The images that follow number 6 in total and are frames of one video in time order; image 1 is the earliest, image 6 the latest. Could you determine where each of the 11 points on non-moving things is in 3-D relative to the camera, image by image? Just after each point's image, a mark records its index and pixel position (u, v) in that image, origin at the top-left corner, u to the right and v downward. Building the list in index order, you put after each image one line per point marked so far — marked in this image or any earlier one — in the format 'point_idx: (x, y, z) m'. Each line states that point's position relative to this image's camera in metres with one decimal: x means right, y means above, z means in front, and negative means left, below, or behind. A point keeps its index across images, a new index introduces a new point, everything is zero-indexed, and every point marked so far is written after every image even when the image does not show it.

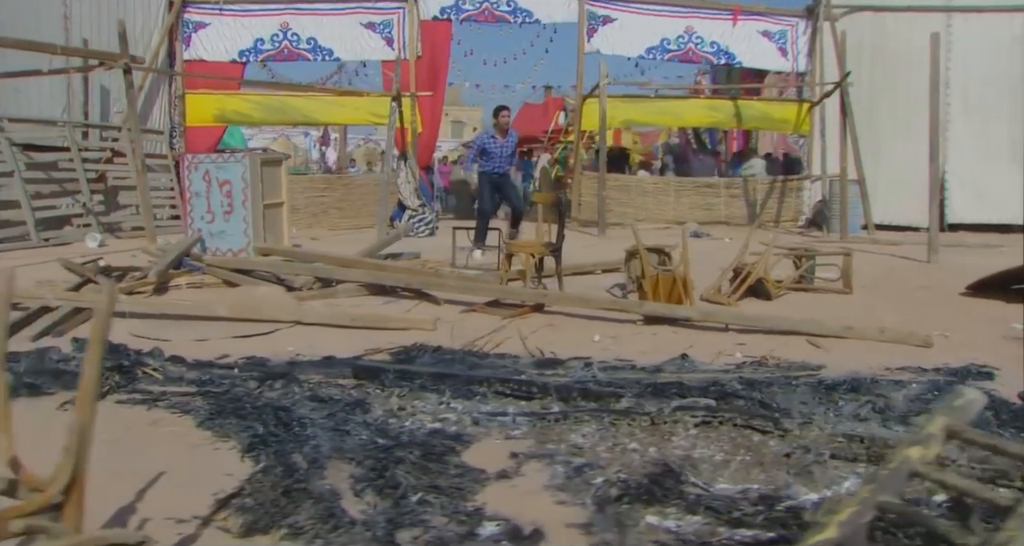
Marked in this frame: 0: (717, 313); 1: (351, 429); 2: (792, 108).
0: (+1.5, -0.3, +6.5) m
1: (-0.8, -0.7, +4.0) m
2: (+5.7, +3.4, +17.5) m
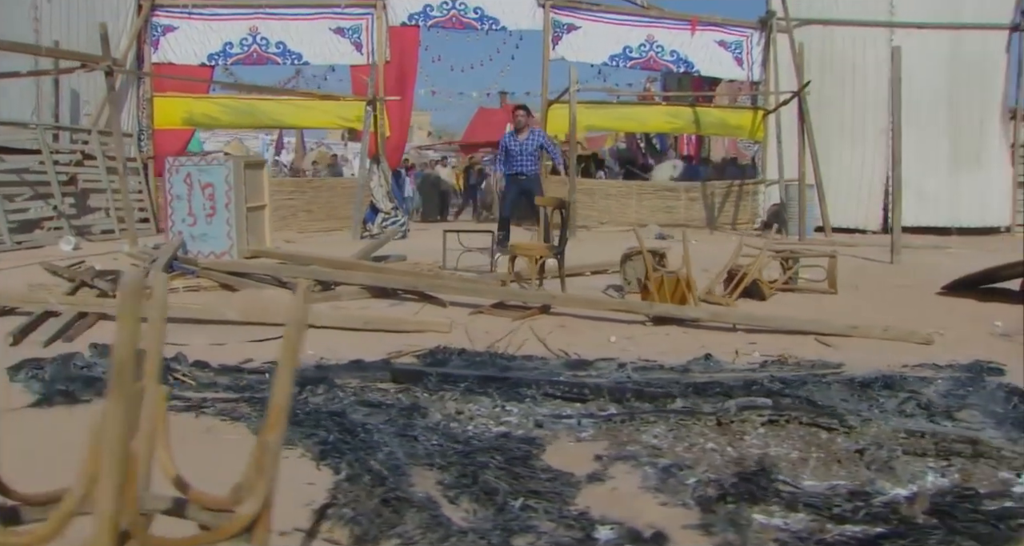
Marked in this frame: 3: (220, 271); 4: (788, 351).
0: (+1.7, -0.3, +6.6) m
1: (-0.4, -0.8, +4.0) m
2: (+5.0, +3.4, +17.9) m
3: (-3.0, 0.0, +8.8) m
4: (+2.0, -0.6, +6.1) m
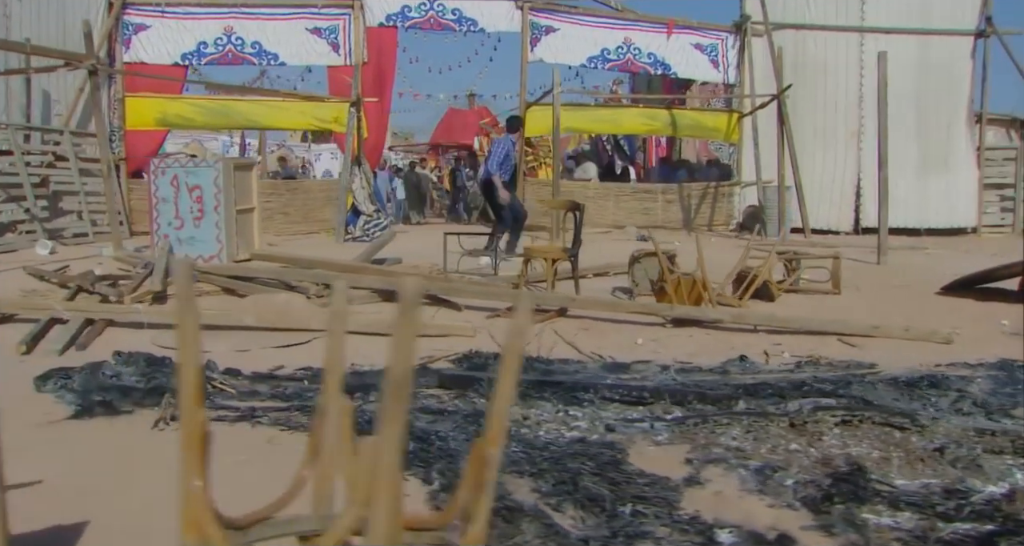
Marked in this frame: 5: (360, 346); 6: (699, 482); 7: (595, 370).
0: (+1.9, -0.3, +6.7) m
1: (-0.1, -0.8, +3.9) m
2: (+4.5, +3.3, +18.2) m
3: (-3.0, 0.0, +8.6) m
4: (+2.2, -0.6, +6.2) m
5: (-1.1, -0.5, +6.3) m
6: (+0.7, -0.8, +3.4) m
7: (+0.5, -0.6, +5.6) m
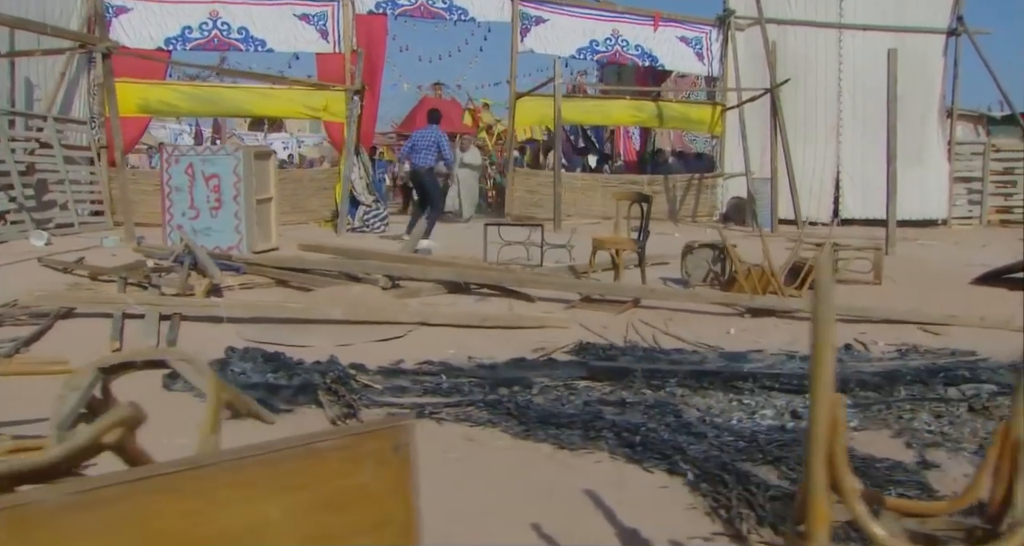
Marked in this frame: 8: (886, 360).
0: (+2.6, -0.3, +6.9) m
1: (+0.9, -0.7, +4.0) m
2: (+4.3, +3.6, +18.5) m
3: (-2.4, +0.1, +8.4) m
4: (+3.0, -0.5, +6.5) m
5: (-0.3, -0.5, +6.3) m
6: (+1.7, -0.8, +3.5) m
7: (+1.4, -0.6, +5.7) m
8: (+2.5, -0.6, +5.7) m
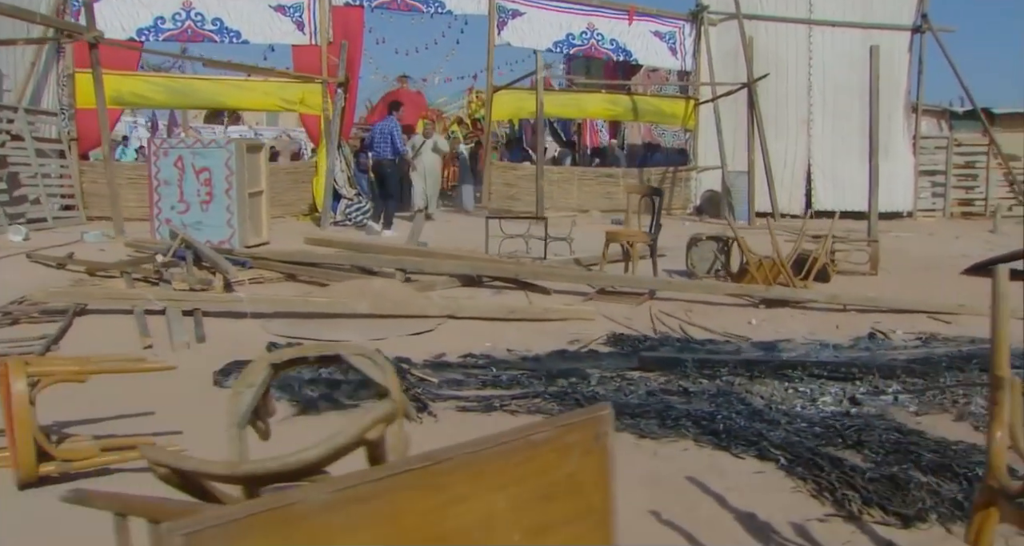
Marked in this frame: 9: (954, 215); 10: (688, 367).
0: (+2.8, -0.2, +7.1) m
1: (+1.2, -0.7, +4.1) m
2: (+3.7, +3.7, +18.8) m
3: (-2.3, +0.1, +8.3) m
4: (+3.2, -0.4, +6.7) m
5: (-0.1, -0.4, +6.3) m
6: (+2.1, -0.8, +3.7) m
7: (+1.6, -0.5, +5.8) m
8: (+2.8, -0.5, +5.9) m
9: (+9.6, +1.3, +18.3) m
10: (+1.0, -0.6, +5.0) m
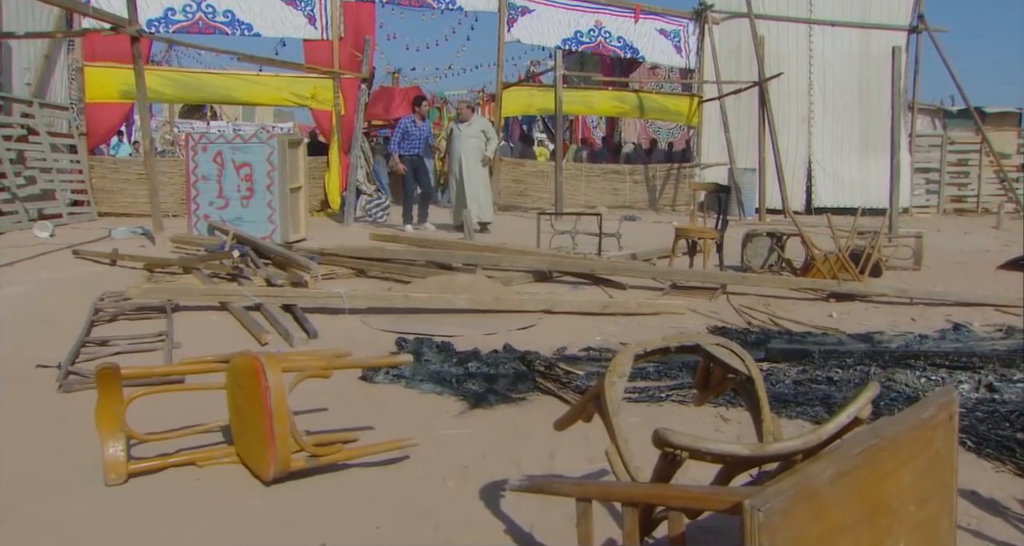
0: (+3.5, -0.1, +7.4) m
1: (+2.1, -0.7, +4.3) m
2: (+3.9, +3.9, +19.1) m
3: (-1.6, +0.1, +8.4) m
4: (+4.0, -0.4, +7.0) m
5: (+0.7, -0.4, +6.5) m
6: (+3.0, -0.7, +4.0) m
7: (+2.4, -0.5, +6.1) m
8: (+3.6, -0.5, +6.2) m
9: (+9.8, +1.4, +19.0) m
10: (+1.9, -0.5, +5.2) m
